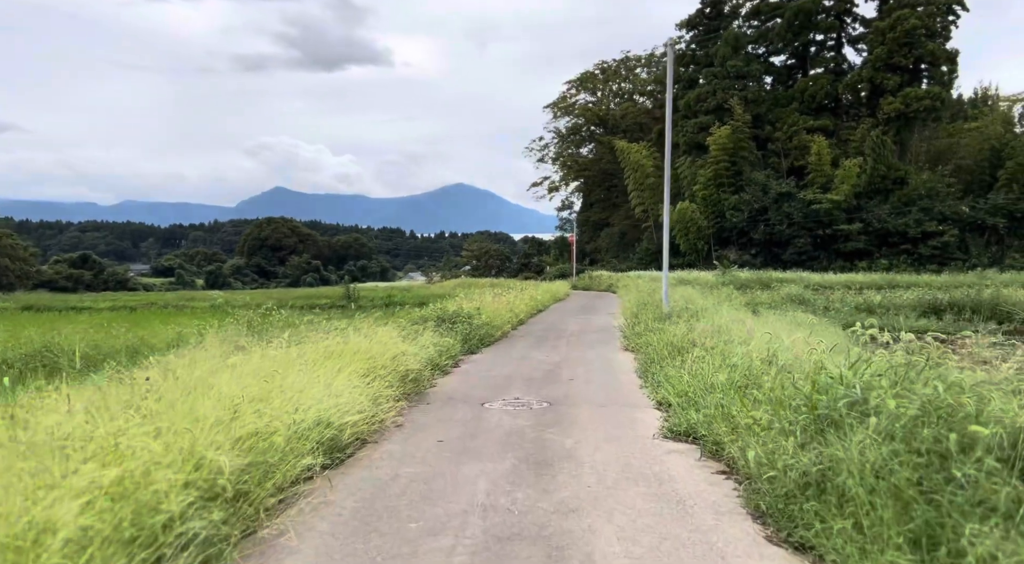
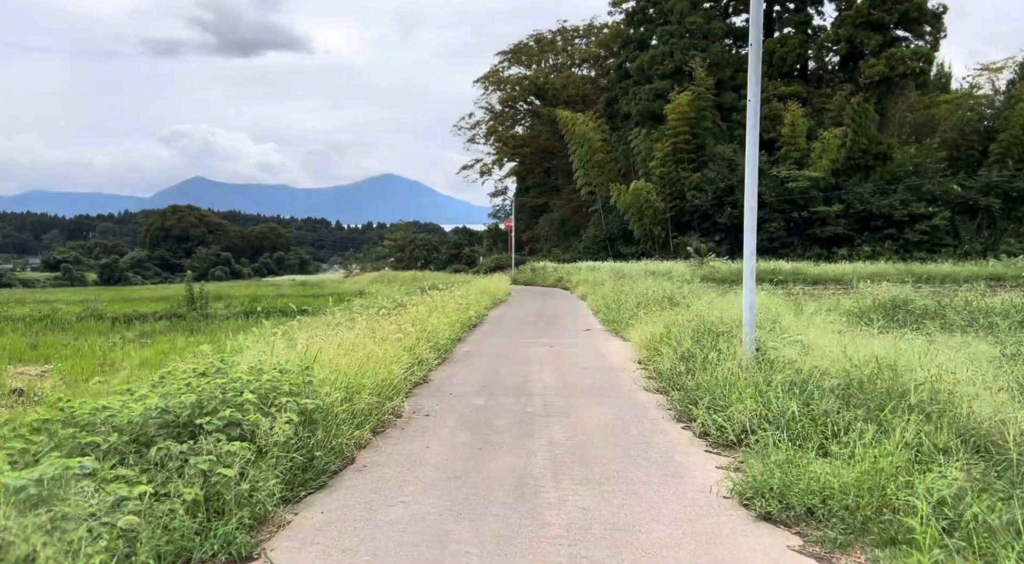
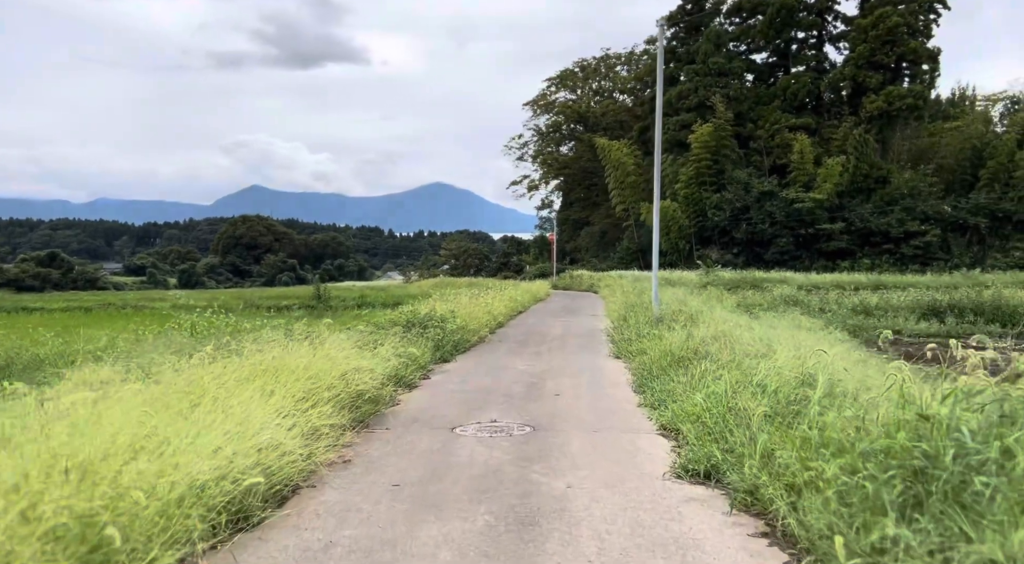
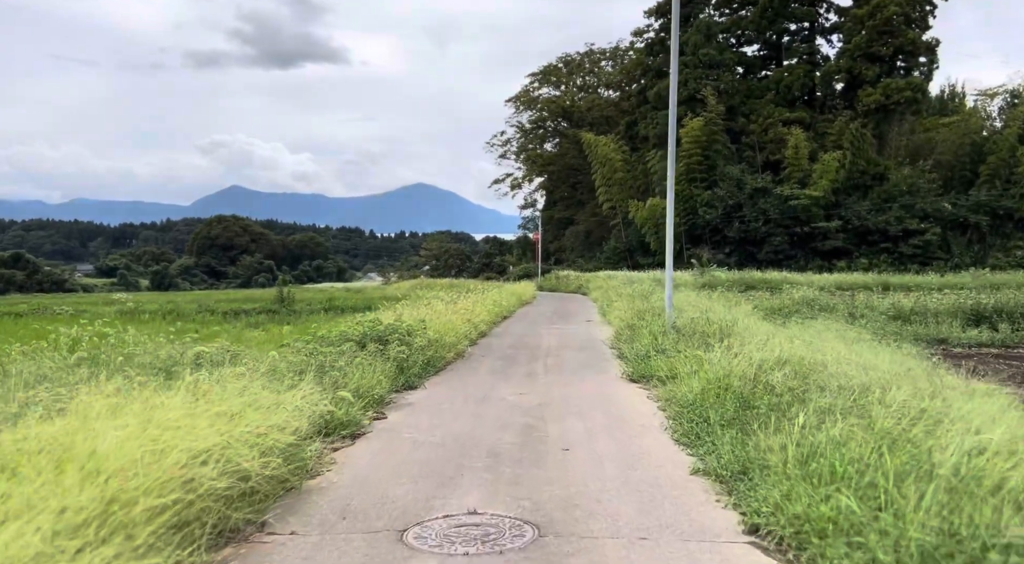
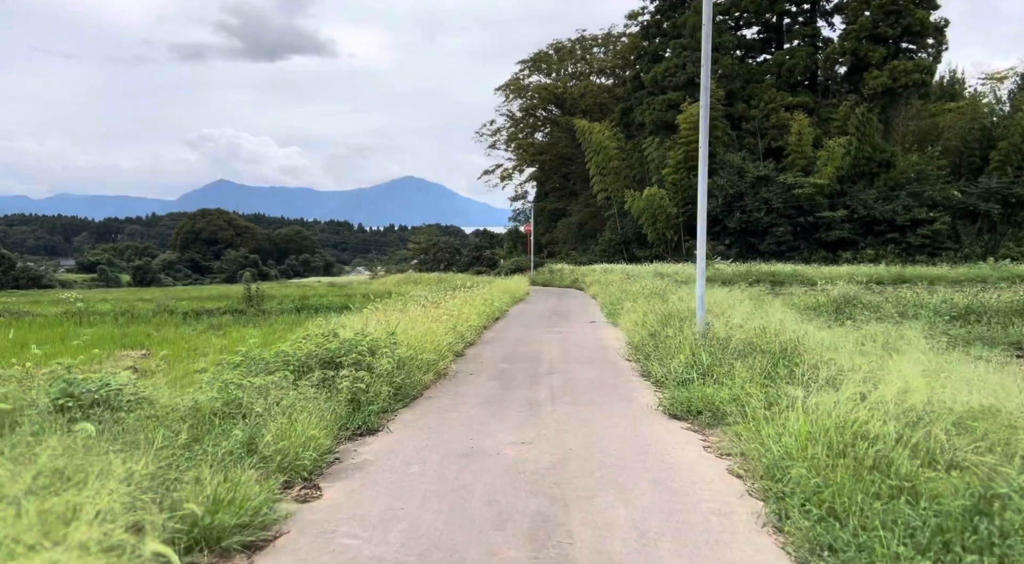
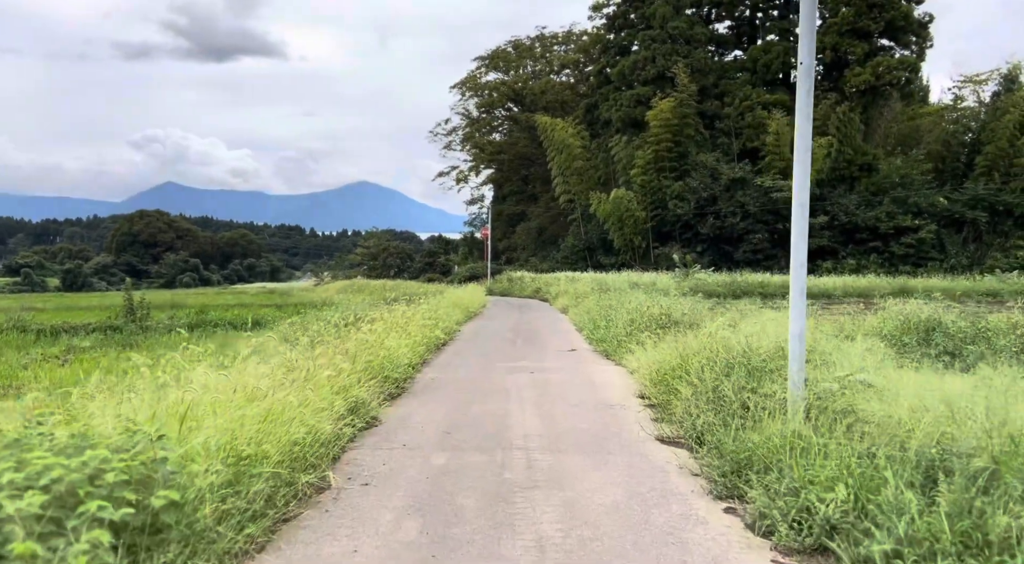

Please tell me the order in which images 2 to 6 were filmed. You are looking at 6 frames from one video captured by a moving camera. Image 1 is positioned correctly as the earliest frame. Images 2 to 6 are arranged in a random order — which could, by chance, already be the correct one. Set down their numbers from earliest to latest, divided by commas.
3, 4, 5, 2, 6
